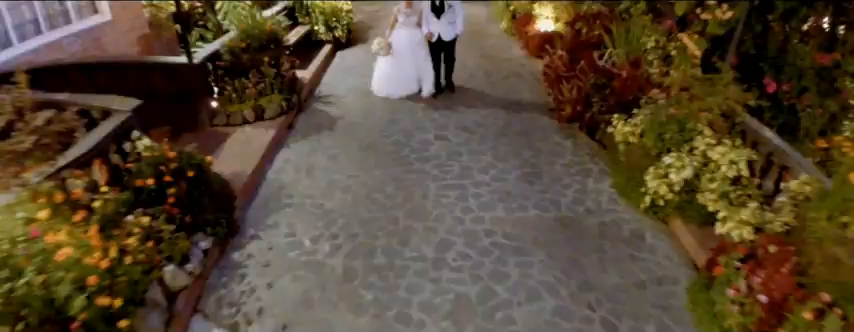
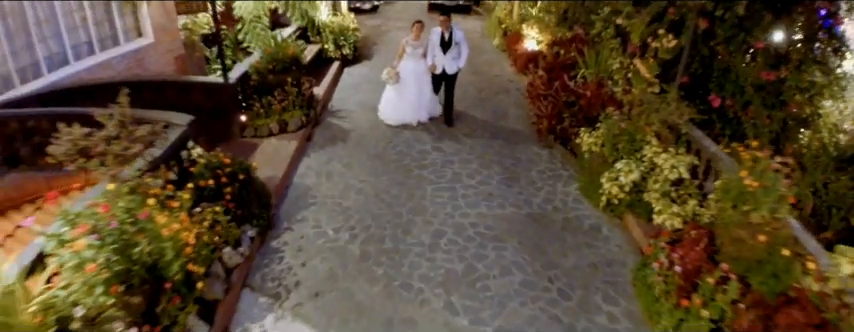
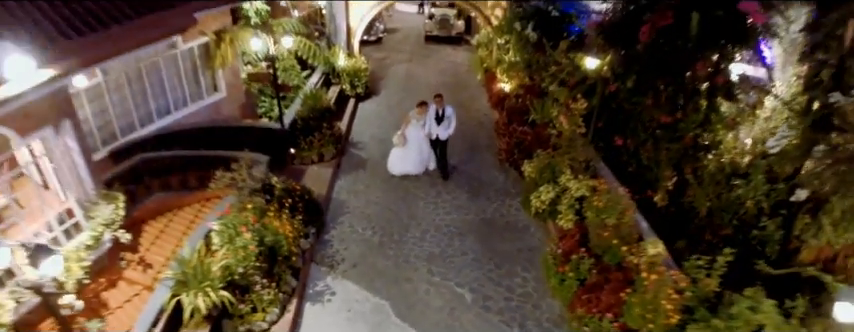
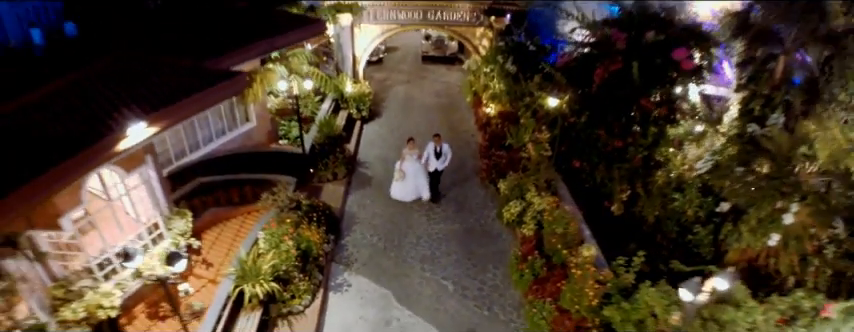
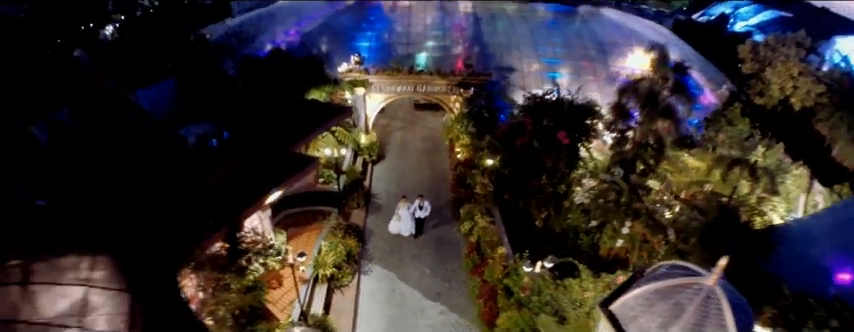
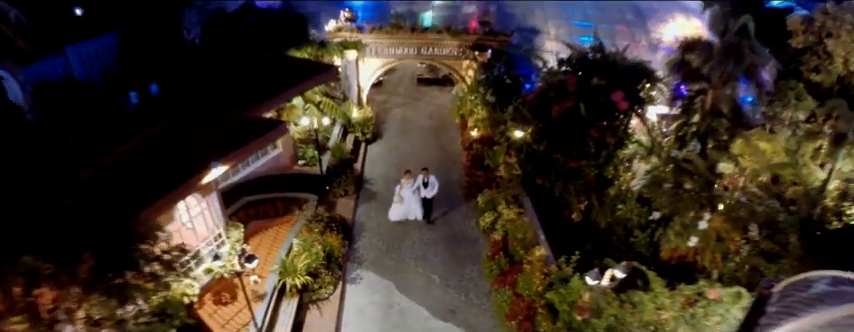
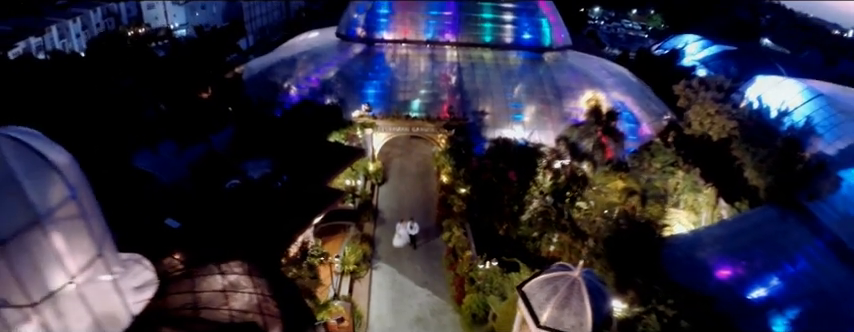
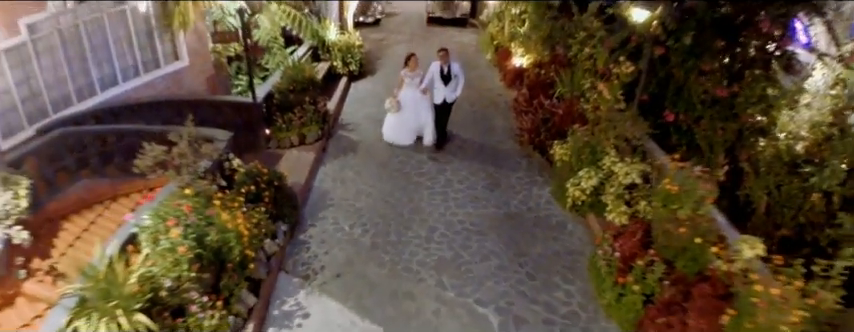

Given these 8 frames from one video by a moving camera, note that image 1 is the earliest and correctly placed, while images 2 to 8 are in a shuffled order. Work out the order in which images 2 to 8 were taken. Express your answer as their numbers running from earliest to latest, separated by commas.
2, 8, 3, 4, 6, 5, 7
